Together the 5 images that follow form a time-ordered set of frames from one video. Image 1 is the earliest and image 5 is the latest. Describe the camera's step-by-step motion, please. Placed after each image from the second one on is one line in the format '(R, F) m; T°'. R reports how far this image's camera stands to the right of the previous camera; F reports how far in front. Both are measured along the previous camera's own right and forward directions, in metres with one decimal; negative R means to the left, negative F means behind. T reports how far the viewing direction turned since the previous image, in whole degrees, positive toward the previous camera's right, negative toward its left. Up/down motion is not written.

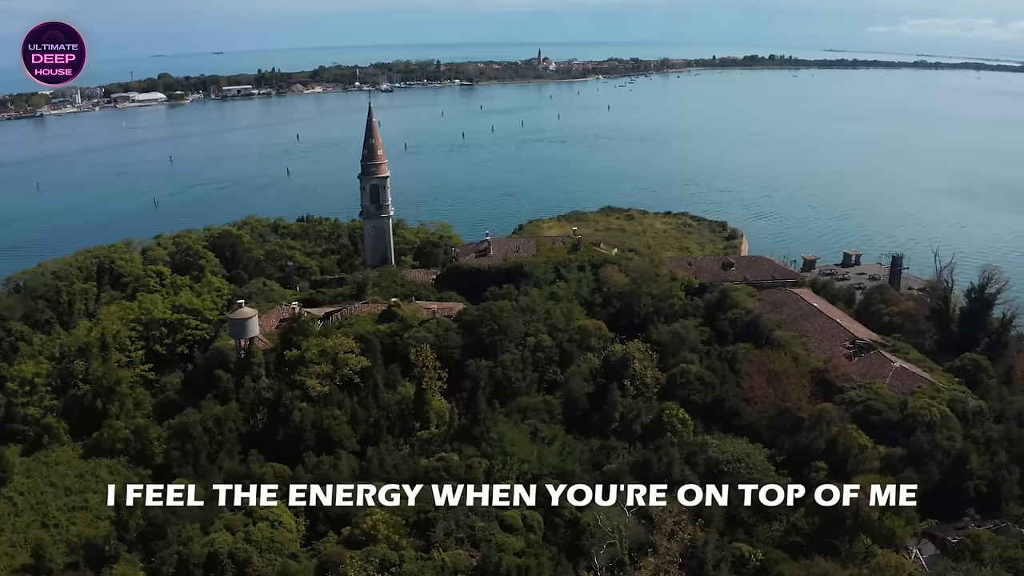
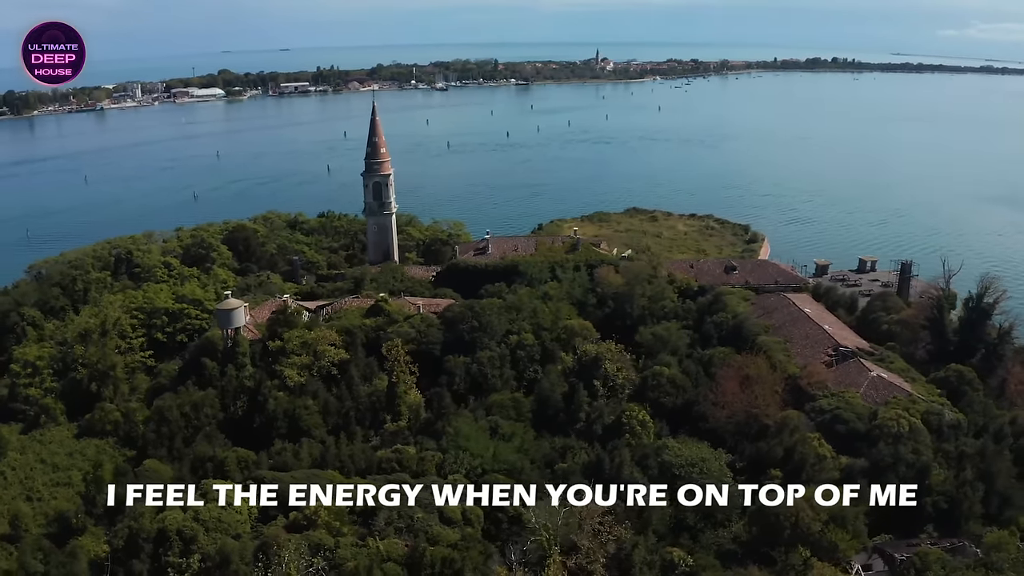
(+2.0, -0.1) m; -5°
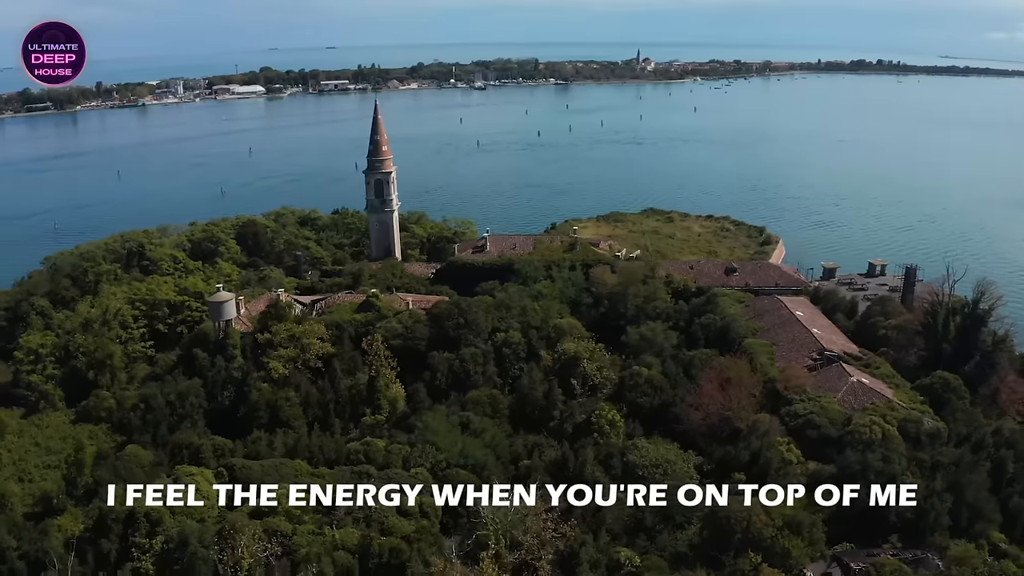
(+1.4, 0.0) m; -3°
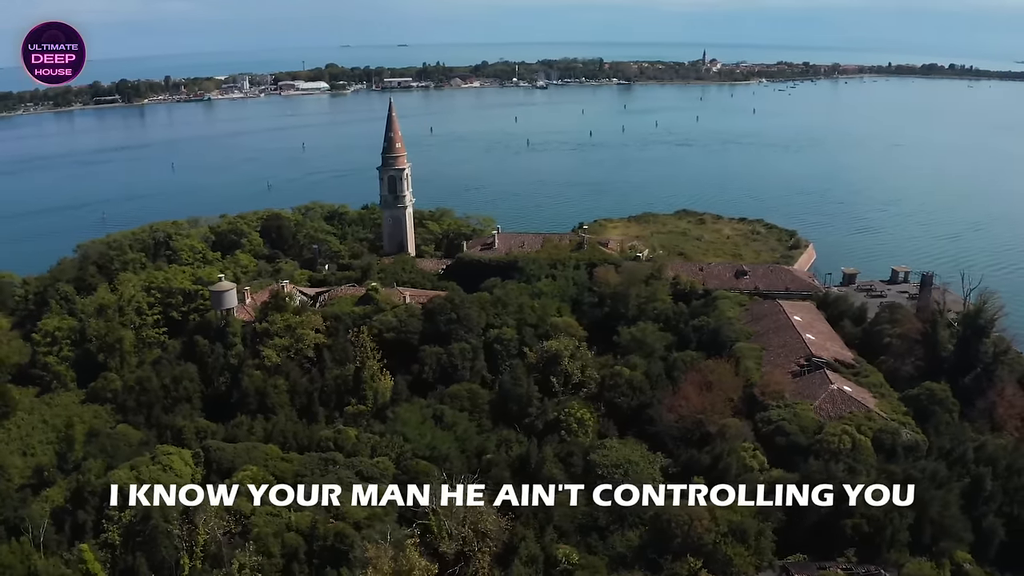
(+1.9, 0.0) m; -5°
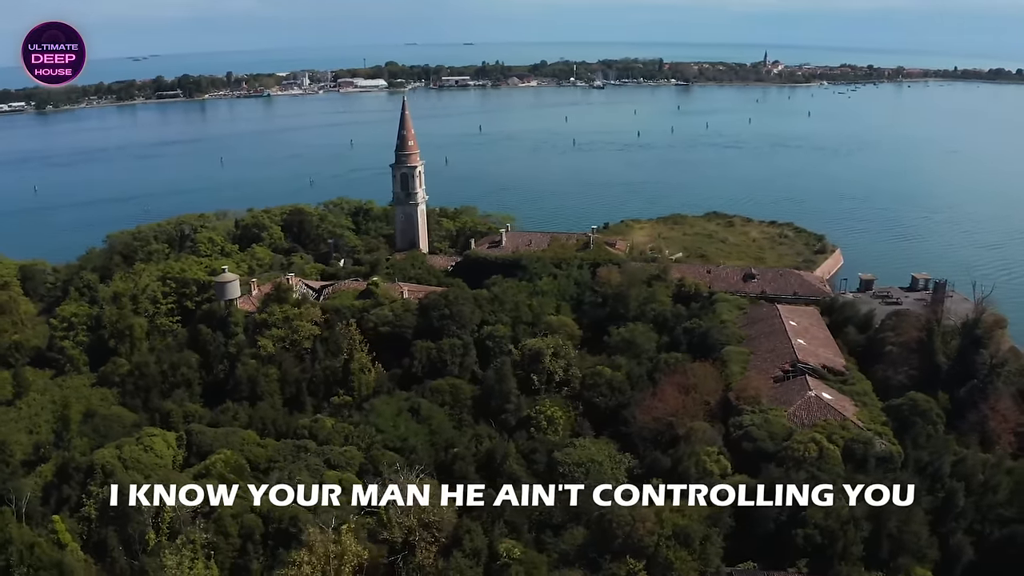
(+1.8, 0.0) m; -5°
